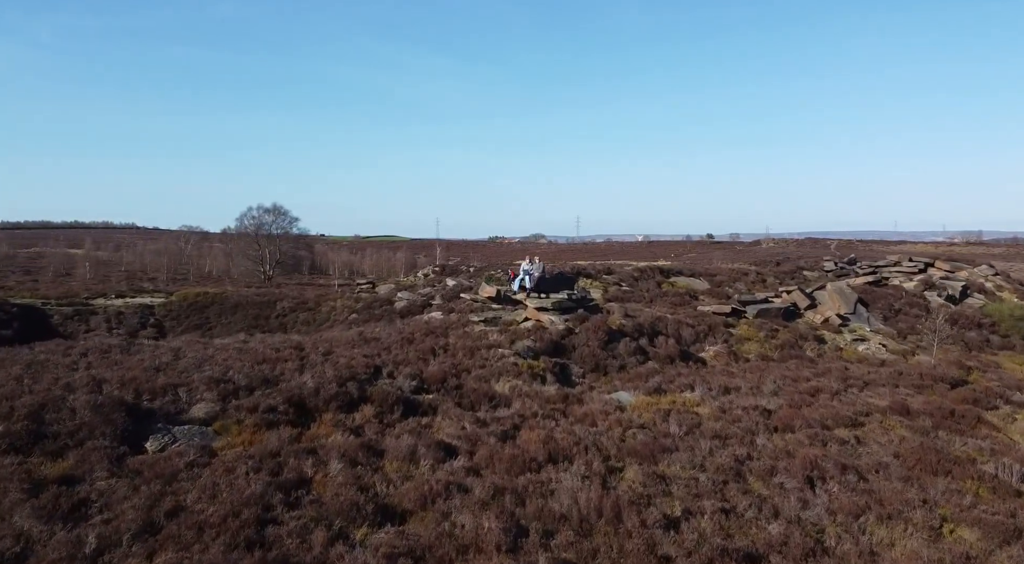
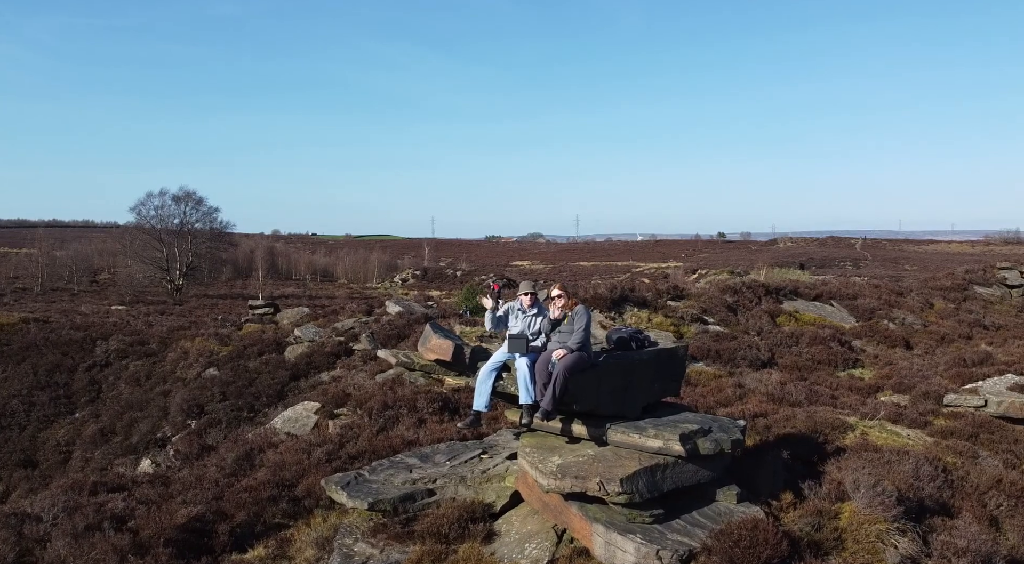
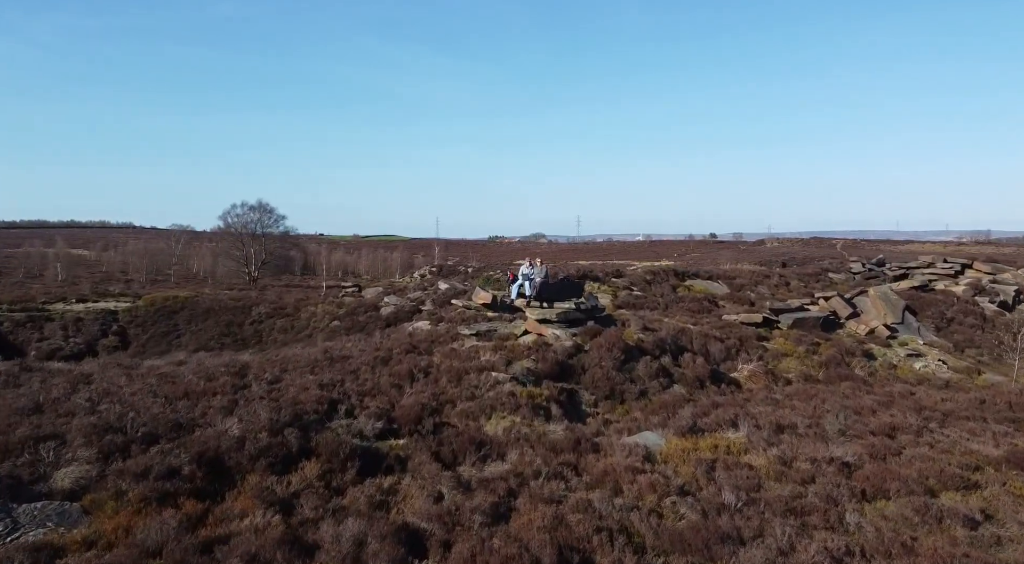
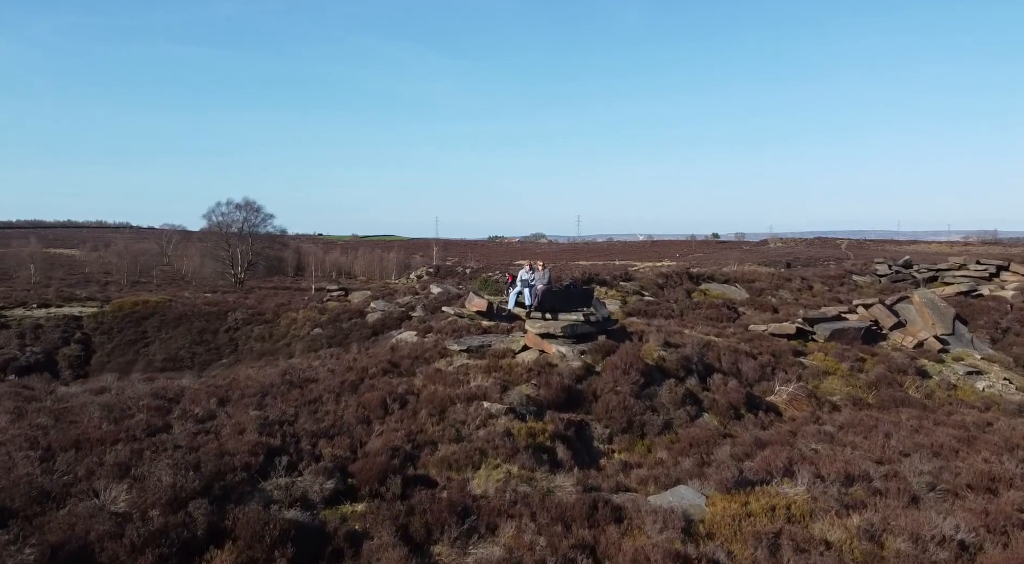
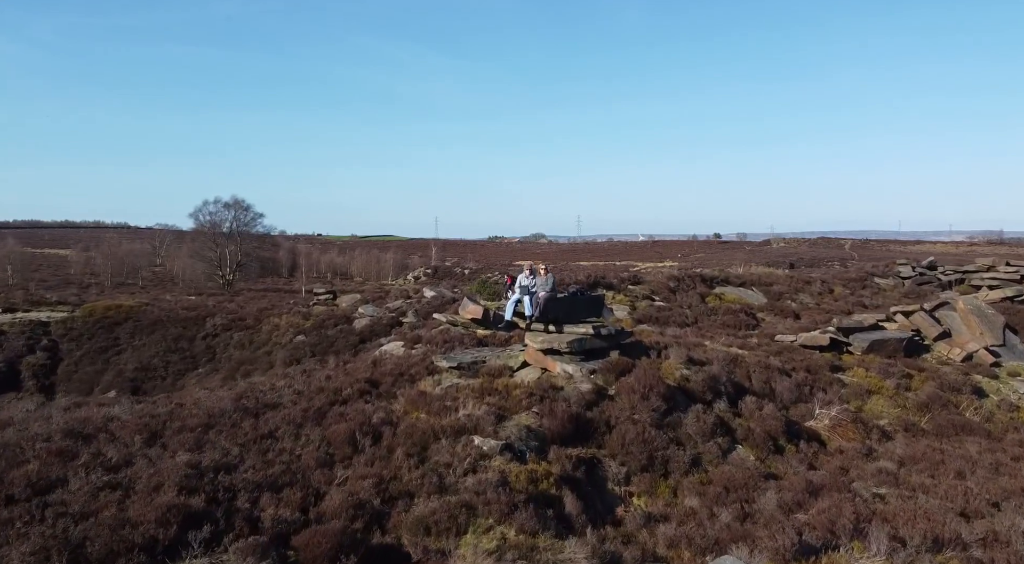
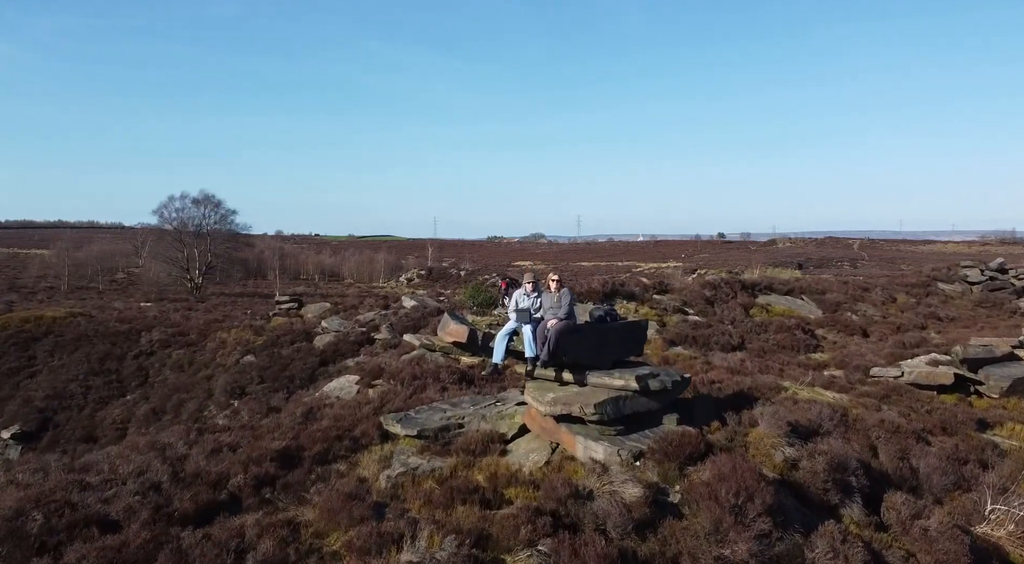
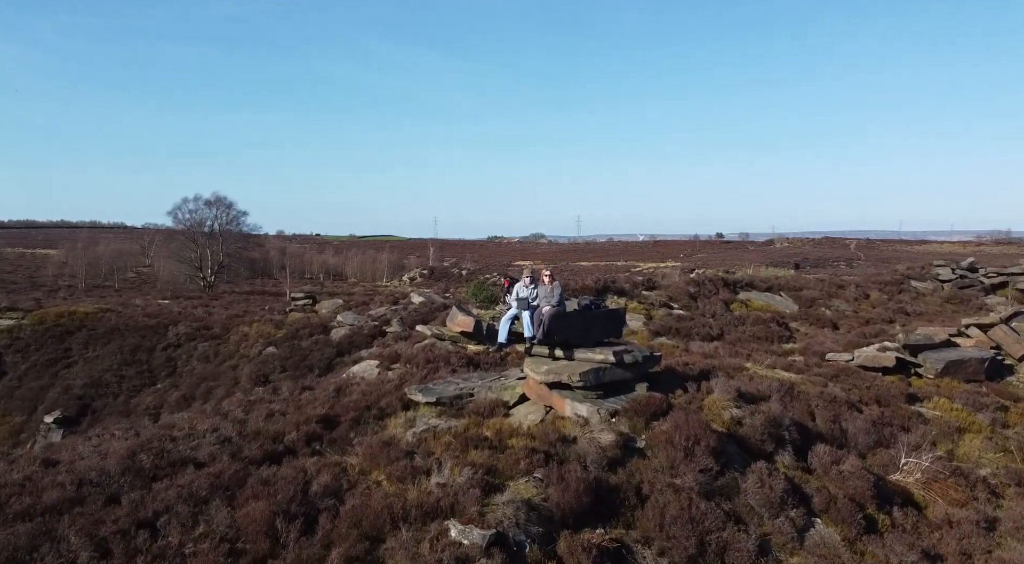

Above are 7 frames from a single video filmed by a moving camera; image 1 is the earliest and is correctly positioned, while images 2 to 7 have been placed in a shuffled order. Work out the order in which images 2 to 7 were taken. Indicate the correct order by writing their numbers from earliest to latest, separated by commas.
3, 4, 5, 7, 6, 2
